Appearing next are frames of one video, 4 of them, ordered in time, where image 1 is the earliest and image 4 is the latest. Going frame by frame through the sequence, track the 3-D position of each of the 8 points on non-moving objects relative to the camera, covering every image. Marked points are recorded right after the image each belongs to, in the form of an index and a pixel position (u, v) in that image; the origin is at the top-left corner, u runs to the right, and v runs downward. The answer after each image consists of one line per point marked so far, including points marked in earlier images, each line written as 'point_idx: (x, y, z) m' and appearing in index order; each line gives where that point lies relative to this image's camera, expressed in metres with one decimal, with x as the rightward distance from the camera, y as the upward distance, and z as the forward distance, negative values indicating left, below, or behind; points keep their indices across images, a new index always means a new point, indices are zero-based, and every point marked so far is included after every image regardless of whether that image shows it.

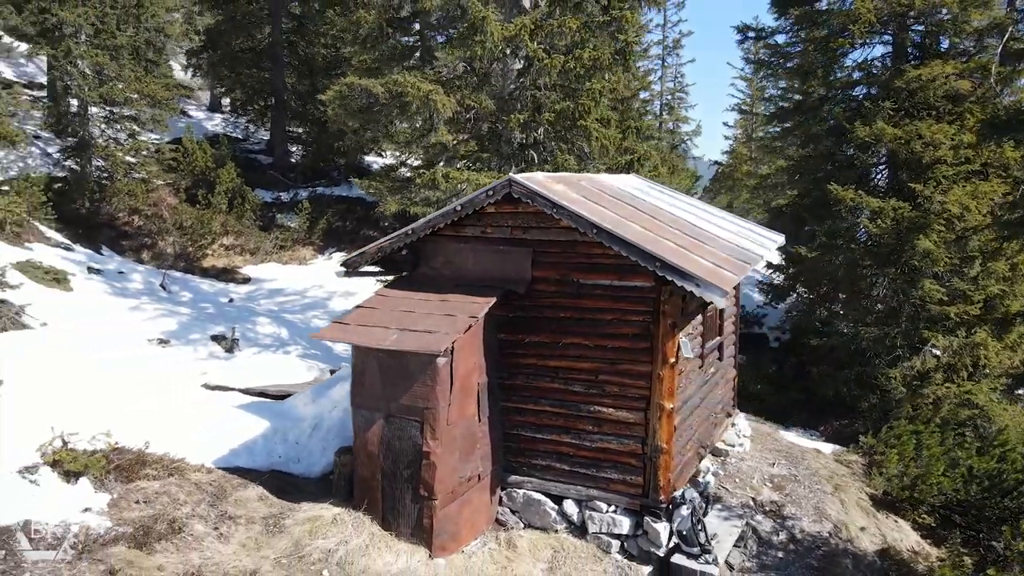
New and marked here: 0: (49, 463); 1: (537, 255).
0: (-4.2, -1.6, +5.9) m
1: (+0.3, +0.3, +6.8) m
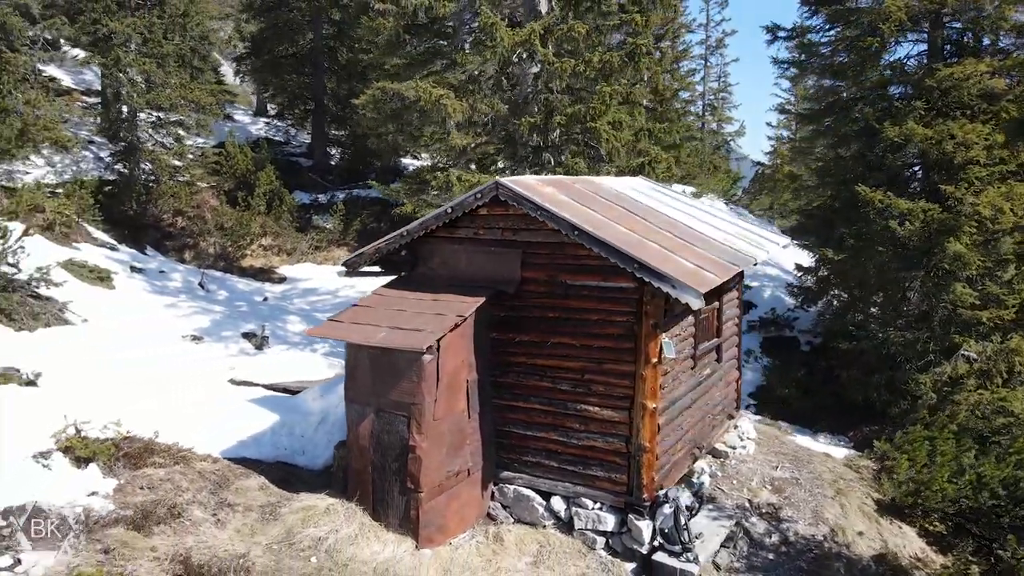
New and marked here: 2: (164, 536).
0: (-4.3, -1.6, +6.3) m
1: (+0.2, +0.3, +7.0) m
2: (-3.0, -2.1, +5.6) m
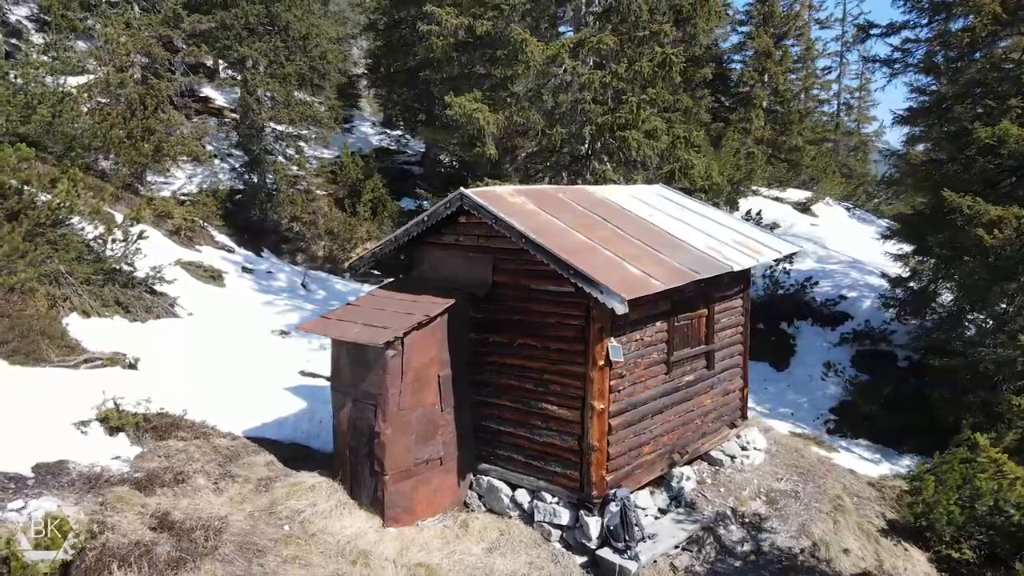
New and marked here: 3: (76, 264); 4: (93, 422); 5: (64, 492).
0: (-4.7, -1.5, +7.6) m
1: (-0.2, +0.3, +7.4) m
2: (-3.5, -2.1, +6.6) m
3: (-8.1, +0.5, +12.2) m
4: (-4.8, -1.5, +7.5) m
5: (-4.3, -1.9, +6.3) m
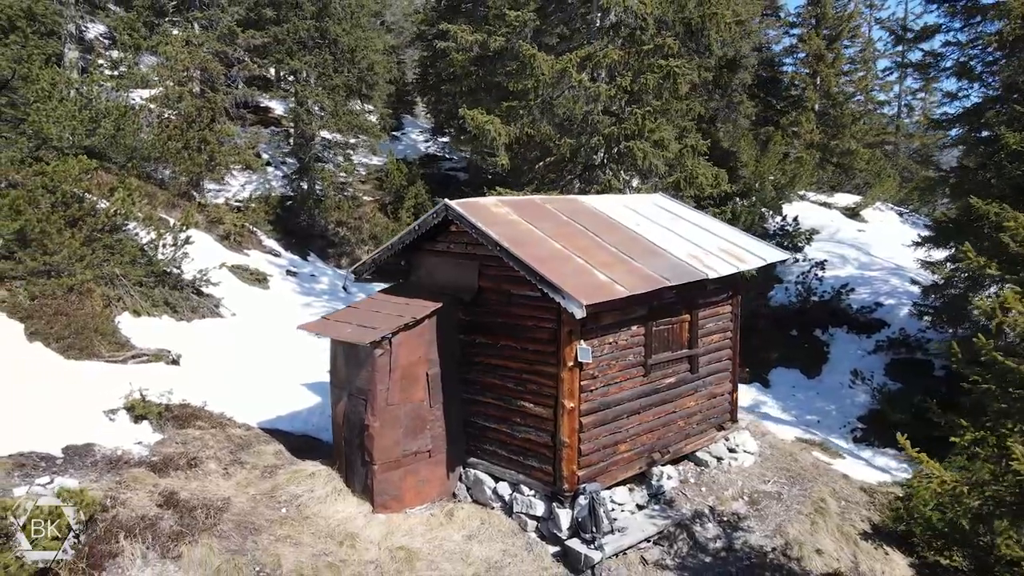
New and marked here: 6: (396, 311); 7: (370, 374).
0: (-4.9, -1.5, +8.4) m
1: (-0.3, +0.2, +7.9) m
2: (-3.8, -2.1, +7.3) m
3: (-7.9, +0.4, +13.3) m
4: (-5.0, -1.6, +8.4) m
5: (-4.5, -2.0, +7.1) m
6: (-1.4, -0.3, +7.9) m
7: (-1.6, -1.0, +7.5) m
